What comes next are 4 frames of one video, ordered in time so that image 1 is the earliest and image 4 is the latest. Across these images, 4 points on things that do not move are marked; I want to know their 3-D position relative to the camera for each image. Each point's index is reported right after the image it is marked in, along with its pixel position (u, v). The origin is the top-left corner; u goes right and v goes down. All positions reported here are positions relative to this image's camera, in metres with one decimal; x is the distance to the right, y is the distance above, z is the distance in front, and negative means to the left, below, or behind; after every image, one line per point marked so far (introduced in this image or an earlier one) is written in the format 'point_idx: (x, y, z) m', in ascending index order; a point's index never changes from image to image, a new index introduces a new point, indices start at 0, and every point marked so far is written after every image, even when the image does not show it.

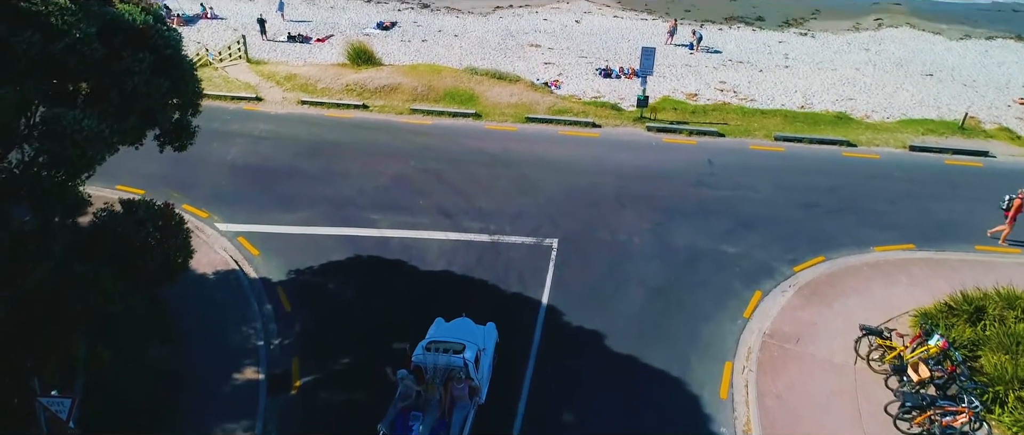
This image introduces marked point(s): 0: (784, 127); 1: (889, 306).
0: (+7.4, +2.5, +19.8) m
1: (+6.9, -1.6, +13.3) m
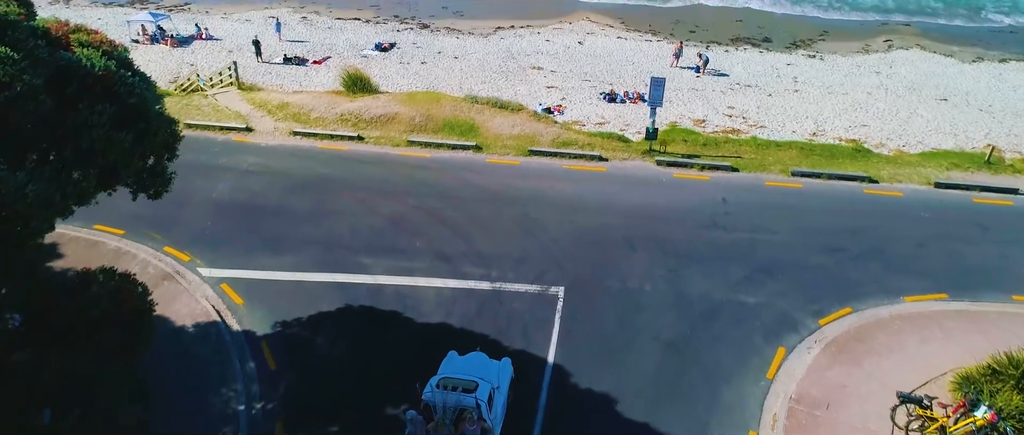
0: (+7.5, +1.5, +18.8) m
1: (+7.0, -2.5, +12.2) m
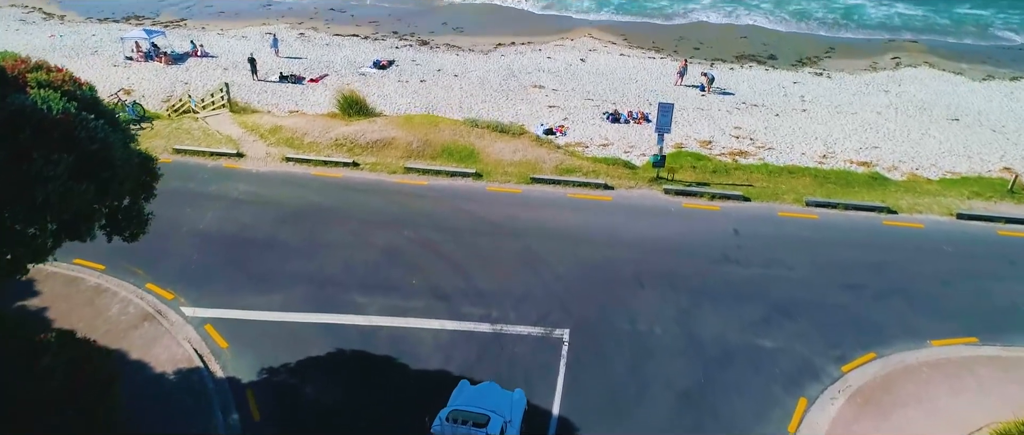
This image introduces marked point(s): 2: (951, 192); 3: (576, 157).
0: (+7.5, +0.7, +18.0) m
1: (+7.0, -3.2, +11.4) m
2: (+11.0, +0.6, +18.1) m
3: (+1.8, +1.7, +19.8) m
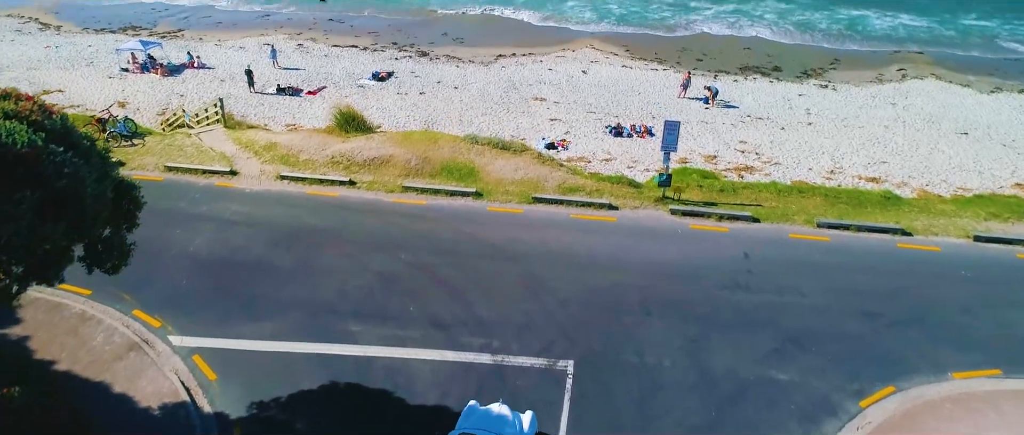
0: (+7.6, +0.2, +17.5) m
1: (+7.0, -3.6, +10.8) m
2: (+11.0, +0.1, +17.5) m
3: (+1.8, +1.1, +19.3) m
